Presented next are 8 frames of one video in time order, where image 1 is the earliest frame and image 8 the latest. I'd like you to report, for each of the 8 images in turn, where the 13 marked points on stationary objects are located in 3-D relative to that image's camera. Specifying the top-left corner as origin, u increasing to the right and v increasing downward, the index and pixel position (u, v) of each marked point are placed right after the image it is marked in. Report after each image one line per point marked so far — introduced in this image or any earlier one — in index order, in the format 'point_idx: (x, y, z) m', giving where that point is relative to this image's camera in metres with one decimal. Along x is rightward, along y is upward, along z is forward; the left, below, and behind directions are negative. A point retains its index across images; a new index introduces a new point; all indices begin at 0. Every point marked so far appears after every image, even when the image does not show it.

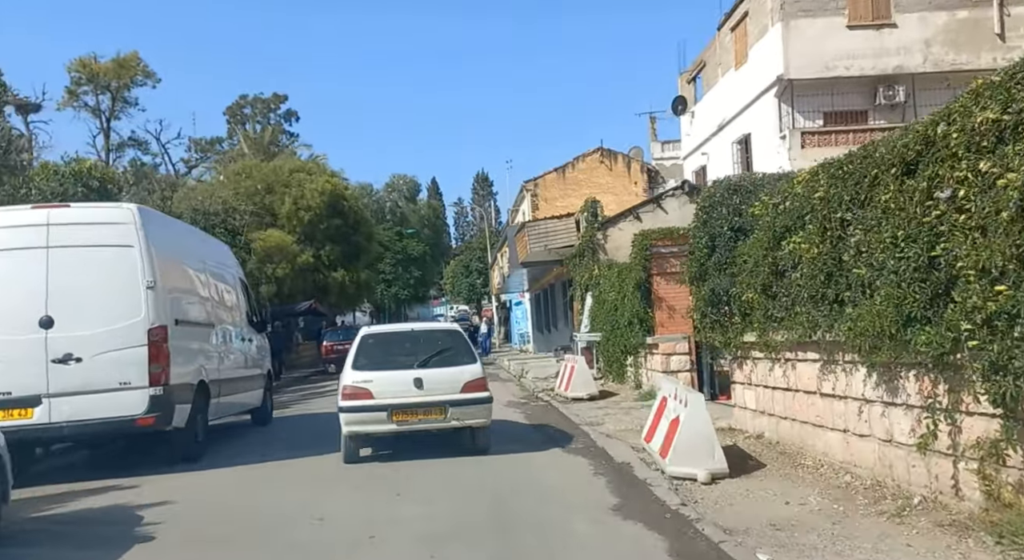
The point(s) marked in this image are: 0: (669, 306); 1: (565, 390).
0: (+2.6, -0.4, +16.0) m
1: (+1.0, -2.0, +17.4) m
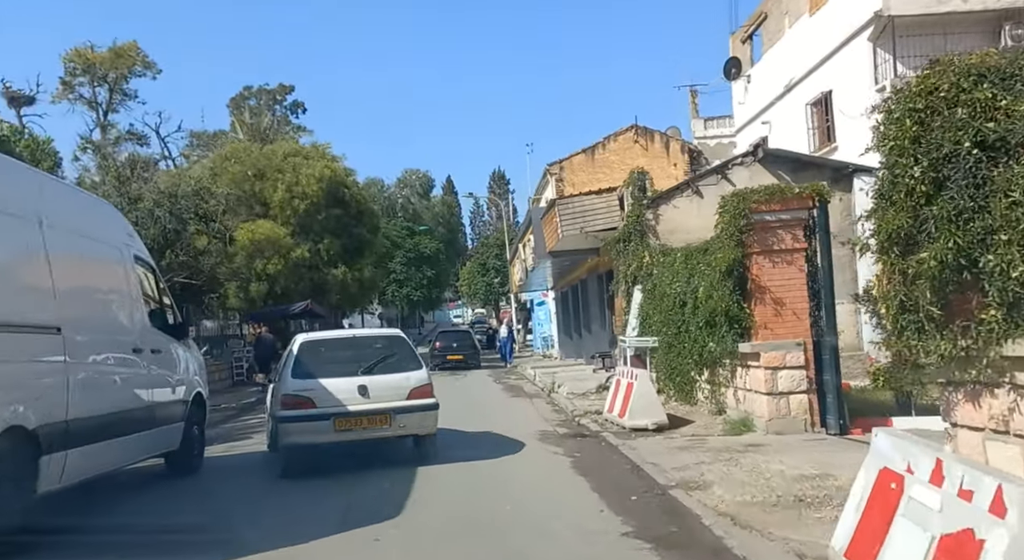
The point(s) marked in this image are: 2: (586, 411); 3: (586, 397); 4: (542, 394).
0: (+3.1, -0.2, +11.1) m
1: (+1.4, -1.8, +12.5) m
2: (+1.2, -2.1, +15.2) m
3: (+1.4, -2.1, +17.7) m
4: (+0.6, -2.4, +20.0) m
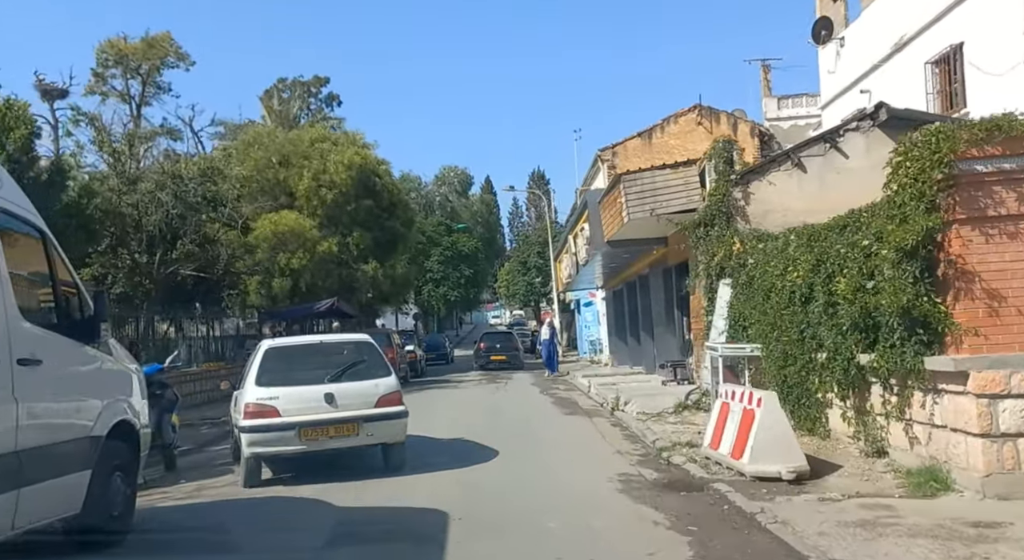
0: (+3.7, -0.1, +7.4) m
1: (+2.1, -1.7, +8.9) m
2: (+1.9, -1.9, +11.6) m
3: (+2.2, -2.0, +14.0) m
4: (+1.6, -2.3, +16.4) m
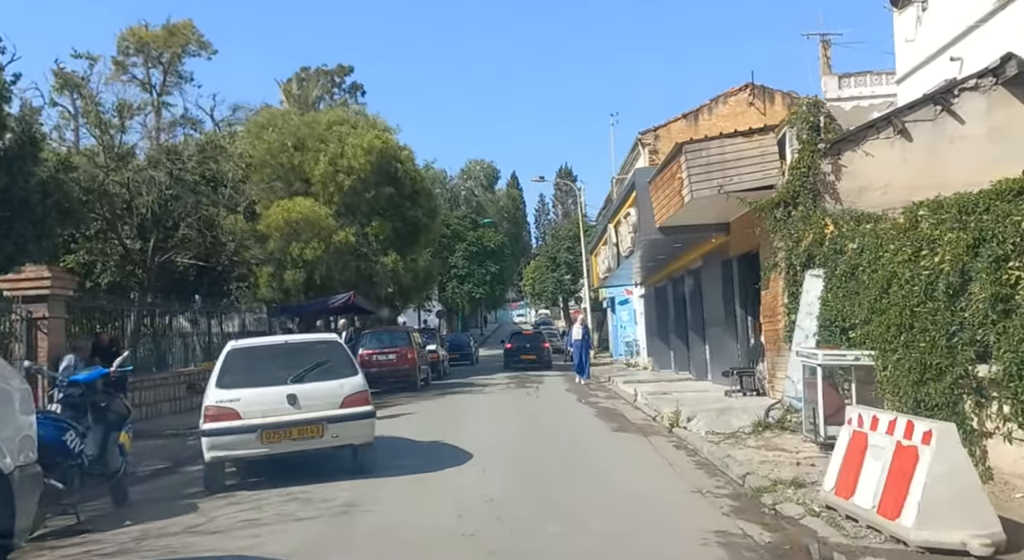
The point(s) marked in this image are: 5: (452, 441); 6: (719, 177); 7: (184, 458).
0: (+4.0, 0.0, +4.6) m
1: (+2.4, -1.5, +6.2) m
2: (+2.3, -1.8, +8.9) m
3: (+2.7, -1.9, +11.3) m
4: (+2.1, -2.1, +13.7) m
5: (-0.9, -2.4, +14.3) m
6: (+2.9, +1.5, +13.7) m
7: (-4.7, -2.6, +13.7) m
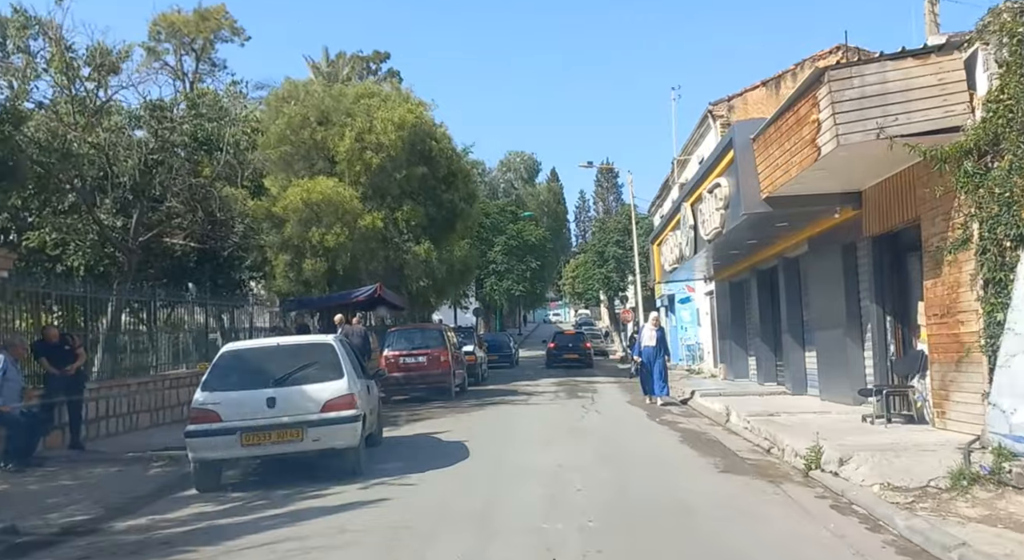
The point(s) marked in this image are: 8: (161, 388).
0: (+4.4, +0.2, +0.5) m
1: (+2.8, -1.4, +2.2) m
2: (+2.8, -1.6, +4.9) m
3: (+3.3, -1.7, +7.3) m
4: (+2.8, -1.9, +9.7) m
5: (-0.2, -2.2, +10.5) m
6: (+3.7, +1.6, +9.6) m
7: (-4.0, -2.3, +9.9) m
8: (-6.8, -2.1, +18.5) m
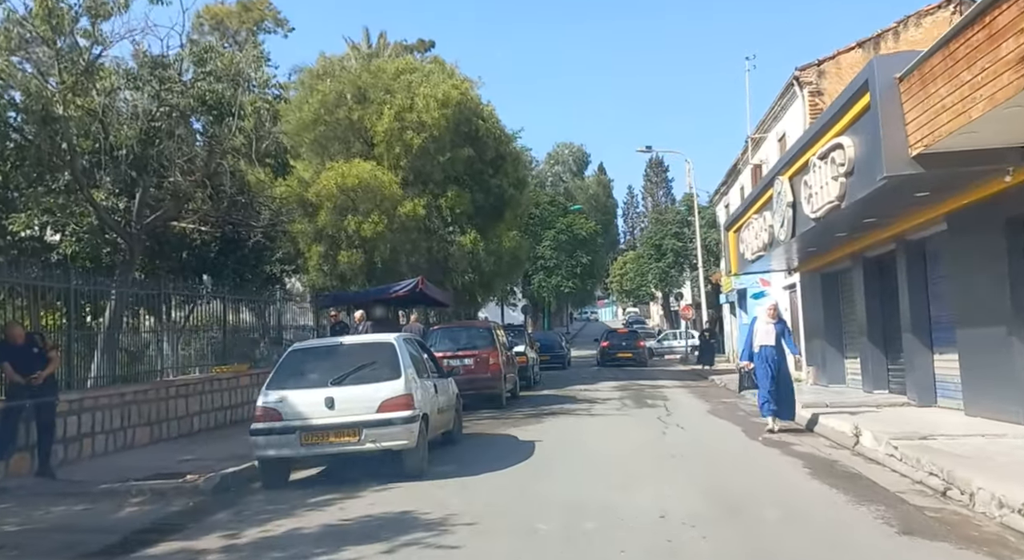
0: (+4.5, +0.4, -2.5) m
1: (+3.1, -1.2, -0.8) m
2: (+3.2, -1.4, +1.8) m
3: (+3.8, -1.5, +4.3) m
4: (+3.4, -1.7, +6.7) m
5: (+0.5, -2.0, +7.6) m
6: (+4.3, +1.8, +6.6) m
7: (-3.4, -2.1, +7.2) m
8: (-5.8, -1.9, +16.0) m
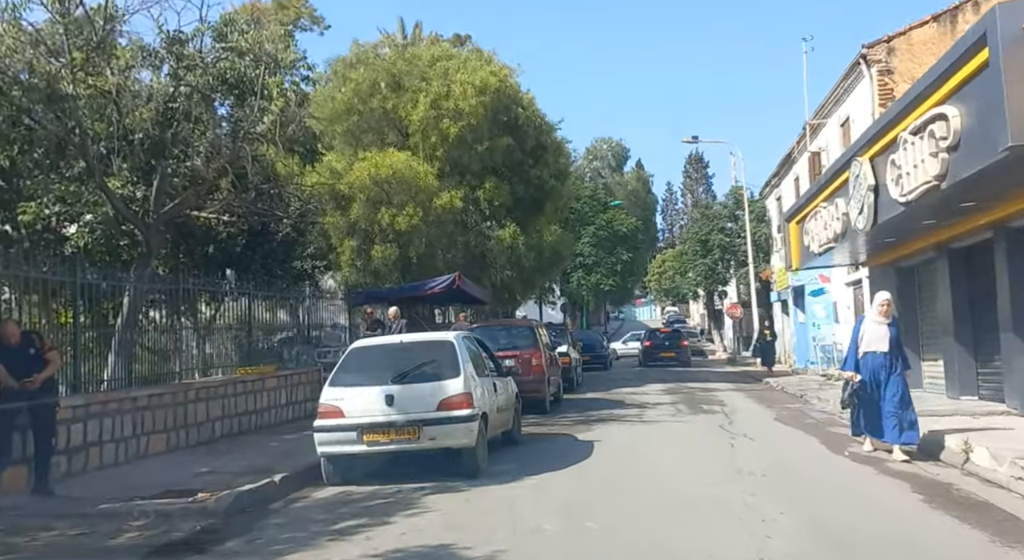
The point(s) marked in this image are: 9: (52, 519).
0: (+4.6, +0.4, -4.1) m
1: (+3.2, -1.1, -2.4) m
2: (+3.4, -1.4, +0.3) m
3: (+4.1, -1.4, +2.7) m
4: (+3.8, -1.7, +5.1) m
5: (+0.9, -1.9, +6.1) m
6: (+4.6, +1.9, +5.0) m
7: (-3.0, -2.1, +5.9) m
8: (-5.0, -1.9, +14.7) m
9: (-4.4, -2.3, +9.1) m
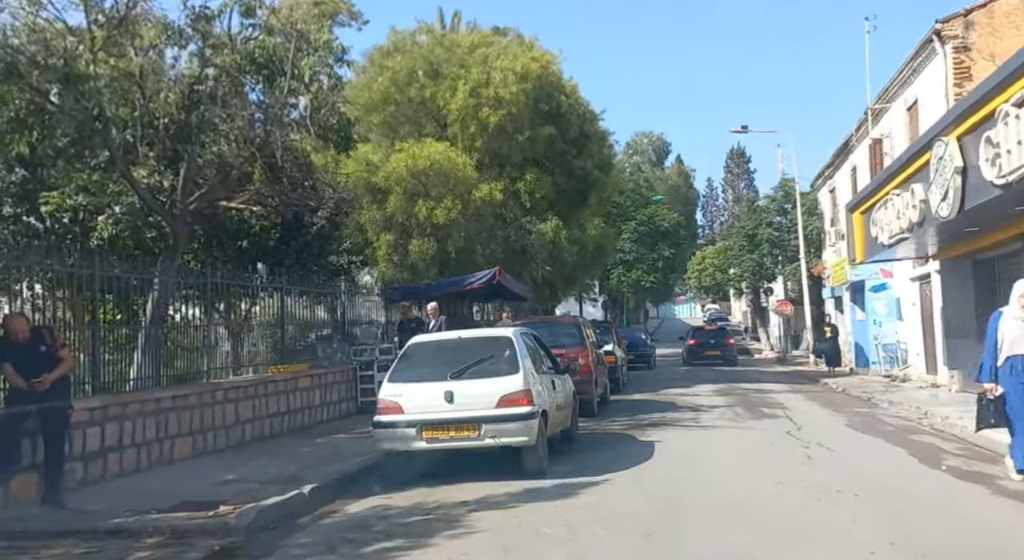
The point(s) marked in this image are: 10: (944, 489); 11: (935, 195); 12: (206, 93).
0: (+4.5, +0.5, -5.4) m
1: (+3.2, -1.1, -3.6) m
2: (+3.6, -1.3, -0.9) m
3: (+4.3, -1.4, +1.5) m
4: (+4.1, -1.6, +3.9) m
5: (+1.3, -1.8, +5.0) m
6: (+5.0, +2.0, +3.7) m
7: (-2.6, -2.0, +5.0) m
8: (-4.3, -1.8, +13.9) m
9: (-3.9, -2.2, +8.2) m
10: (+4.0, -1.9, +8.7) m
11: (+6.1, +1.2, +13.8) m
12: (-4.3, +2.6, +13.6) m
